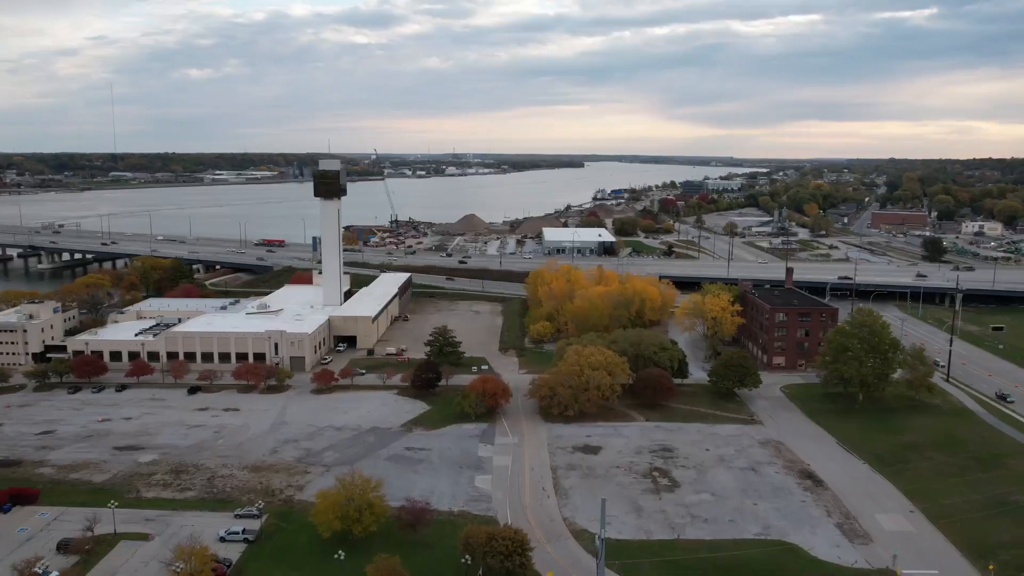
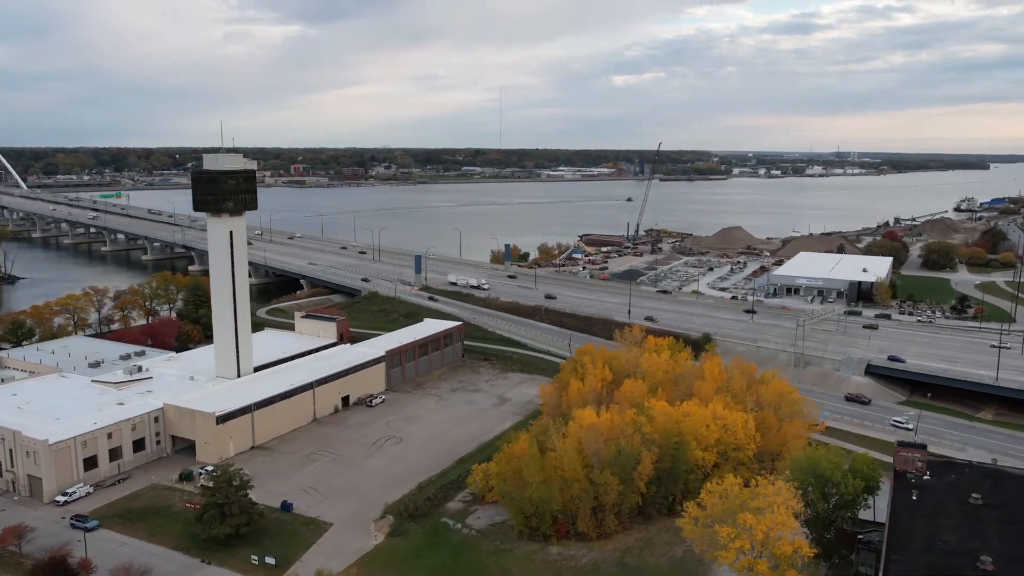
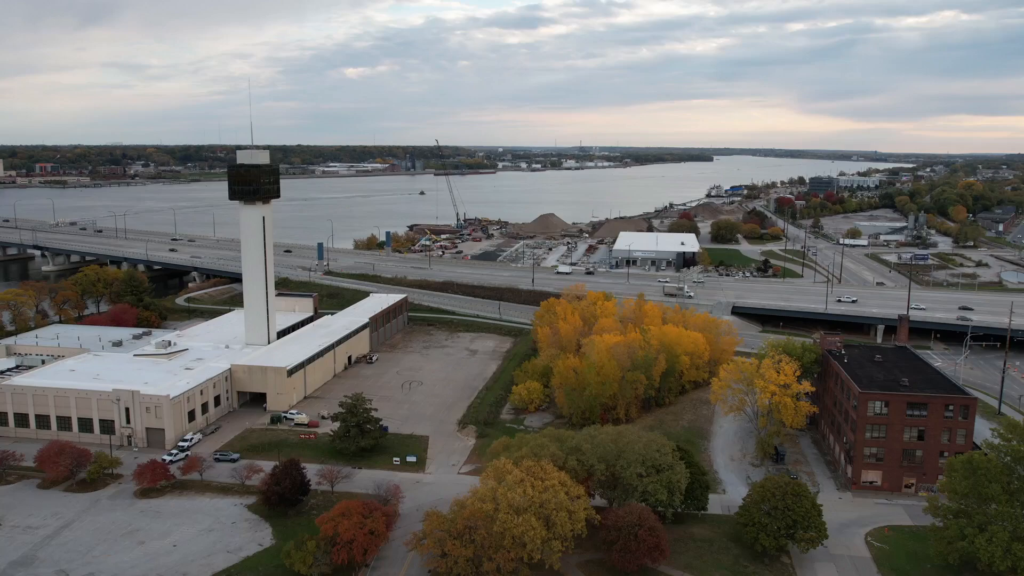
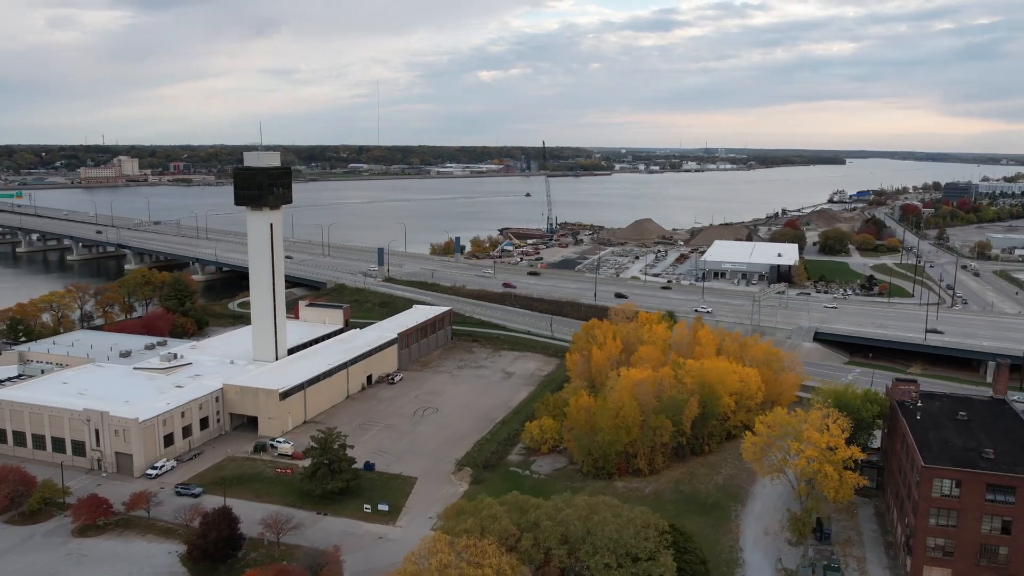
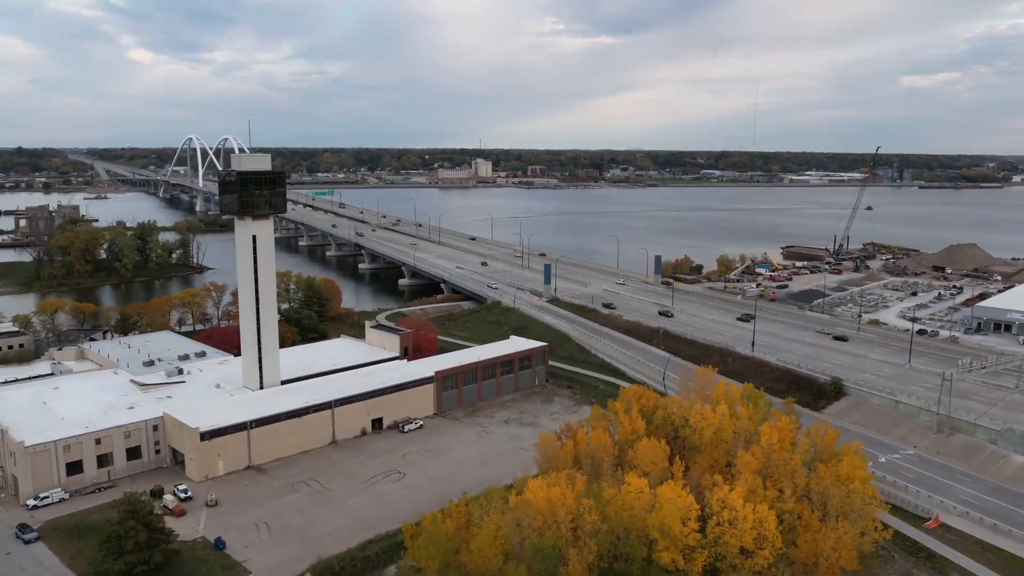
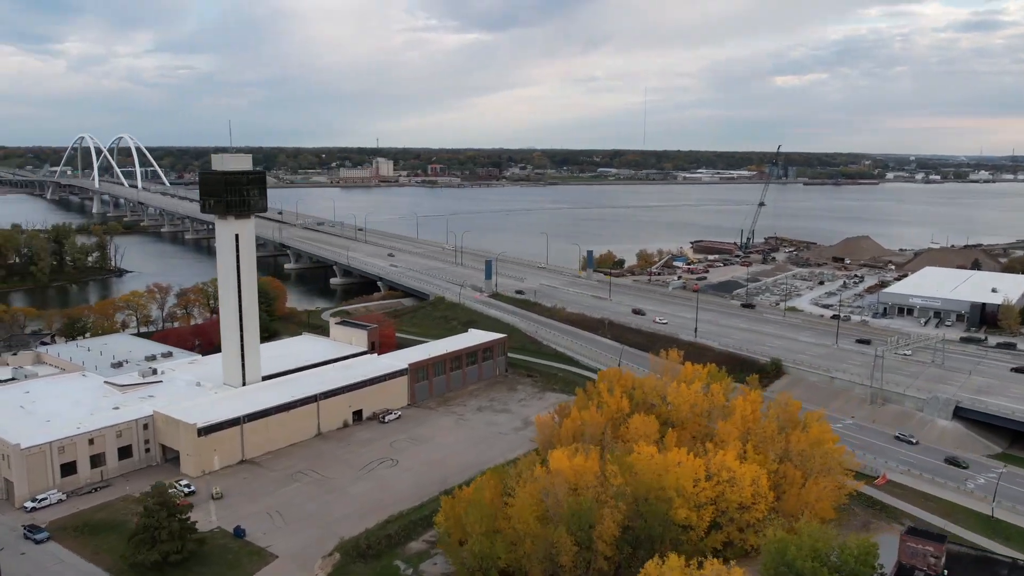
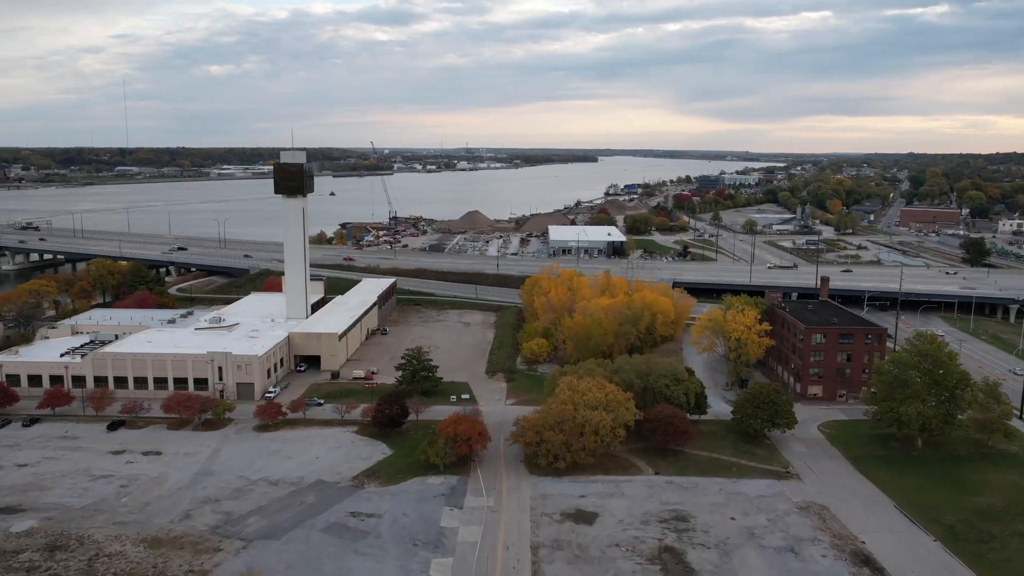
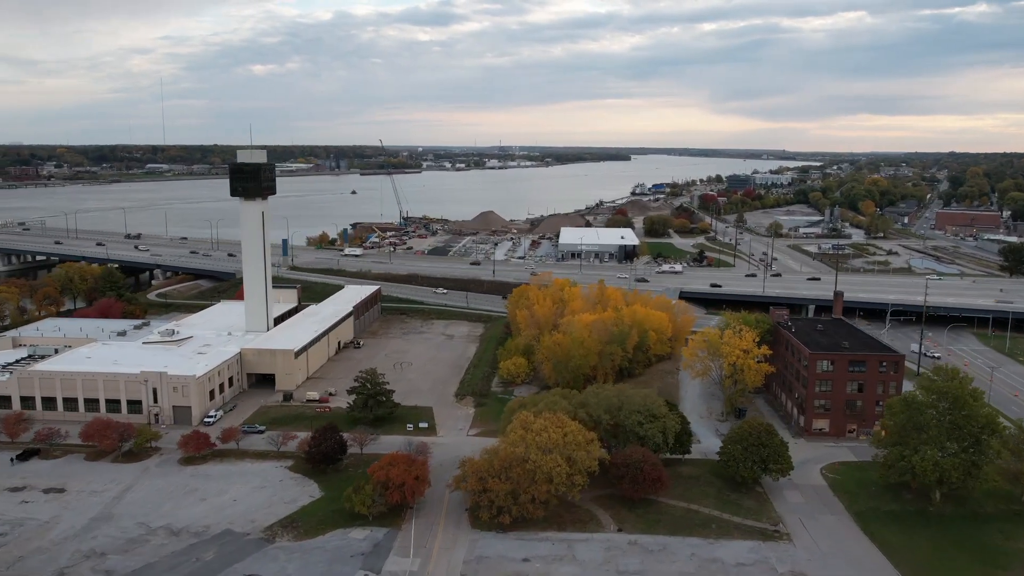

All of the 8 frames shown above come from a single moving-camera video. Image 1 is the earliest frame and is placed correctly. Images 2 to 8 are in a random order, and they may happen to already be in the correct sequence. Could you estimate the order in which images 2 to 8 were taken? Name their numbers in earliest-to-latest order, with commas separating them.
7, 8, 3, 4, 2, 6, 5
